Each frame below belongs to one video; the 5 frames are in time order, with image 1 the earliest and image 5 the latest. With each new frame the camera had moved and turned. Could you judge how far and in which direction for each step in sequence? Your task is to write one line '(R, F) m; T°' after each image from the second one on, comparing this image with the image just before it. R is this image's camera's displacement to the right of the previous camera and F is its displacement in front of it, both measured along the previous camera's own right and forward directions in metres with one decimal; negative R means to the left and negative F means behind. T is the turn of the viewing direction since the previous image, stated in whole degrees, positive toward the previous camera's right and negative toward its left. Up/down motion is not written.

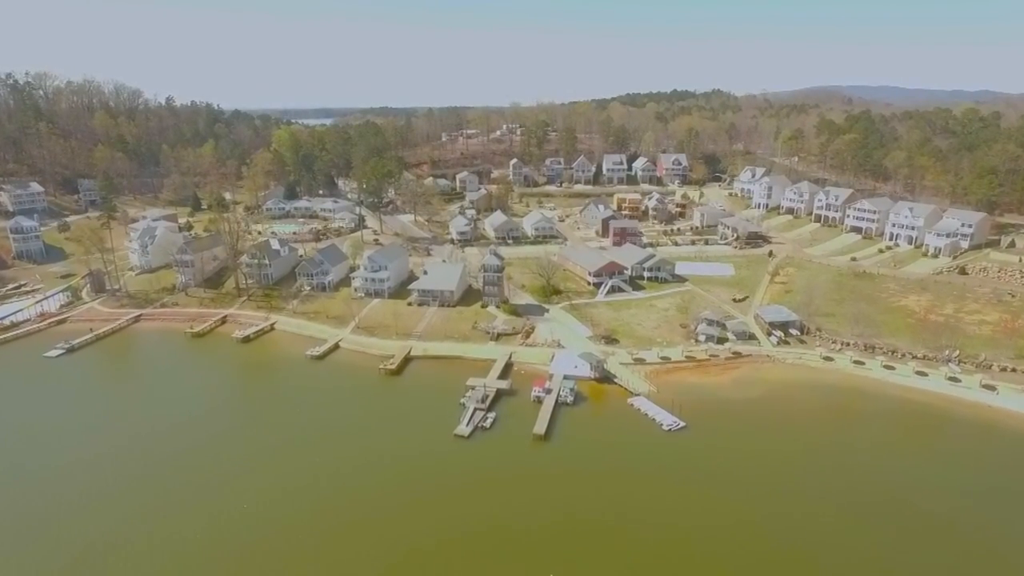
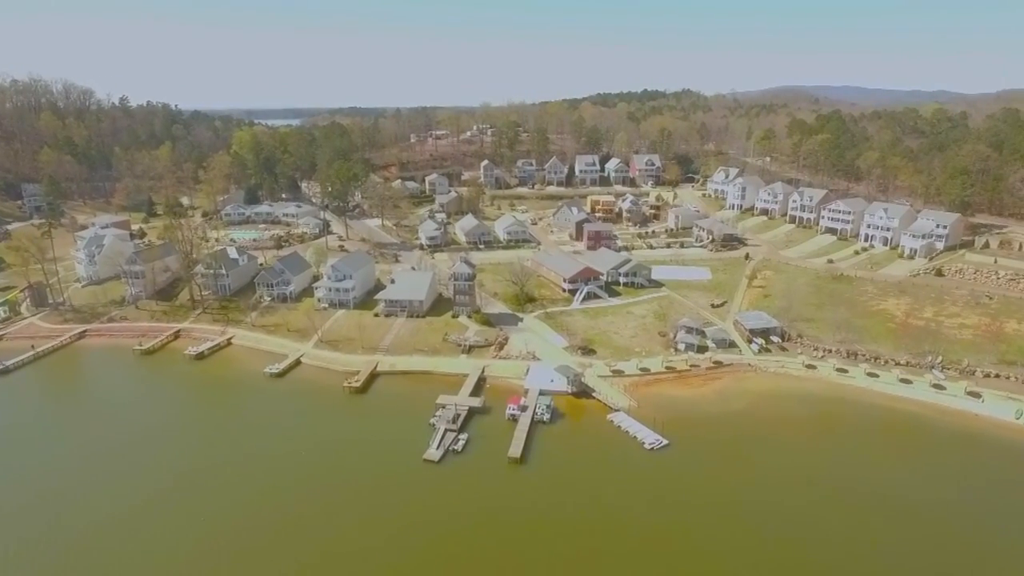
(+0.1, +1.7) m; +2°
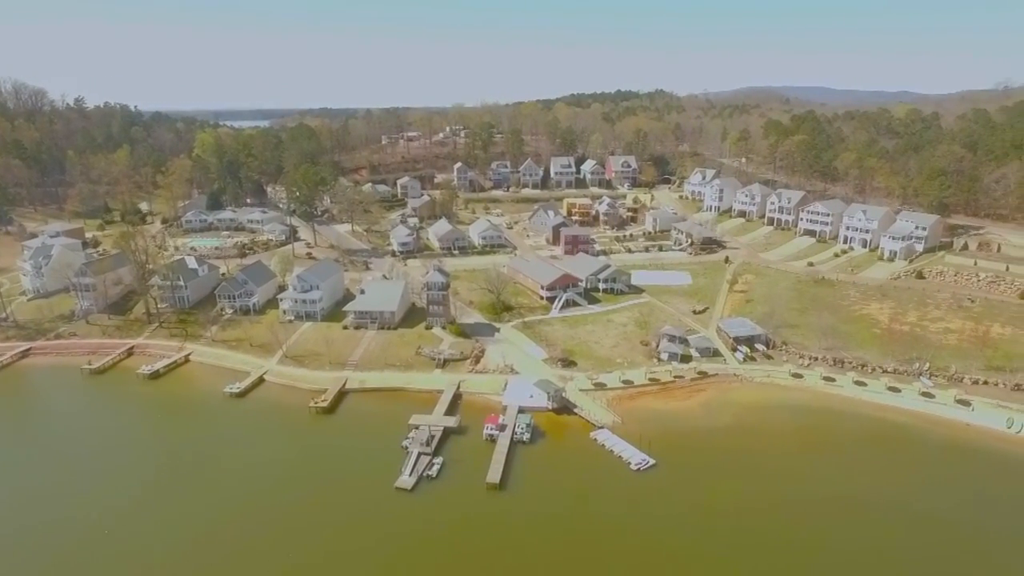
(0.0, +1.6) m; +2°
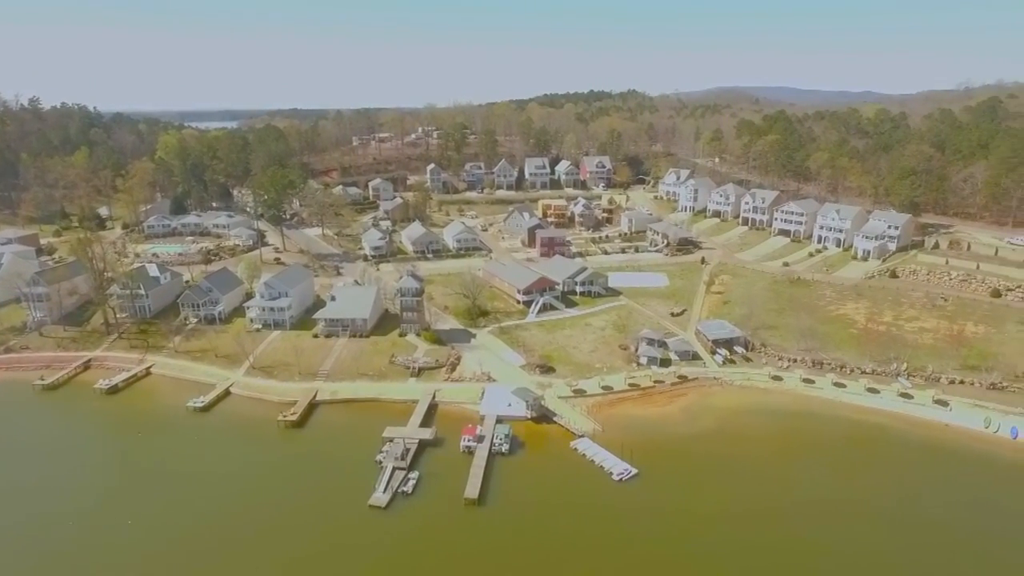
(0.0, +0.8) m; +2°
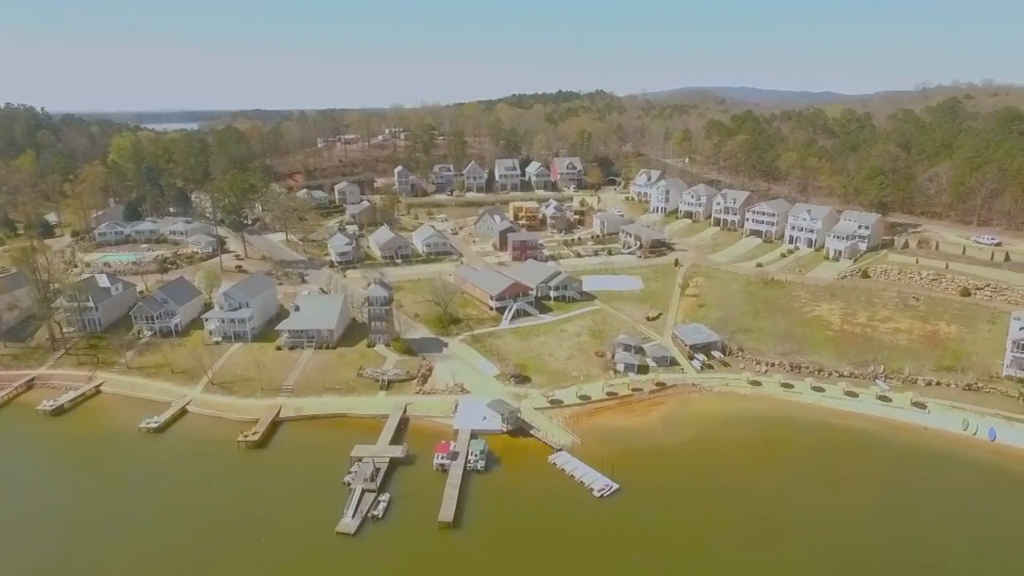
(-0.1, +1.1) m; +3°
